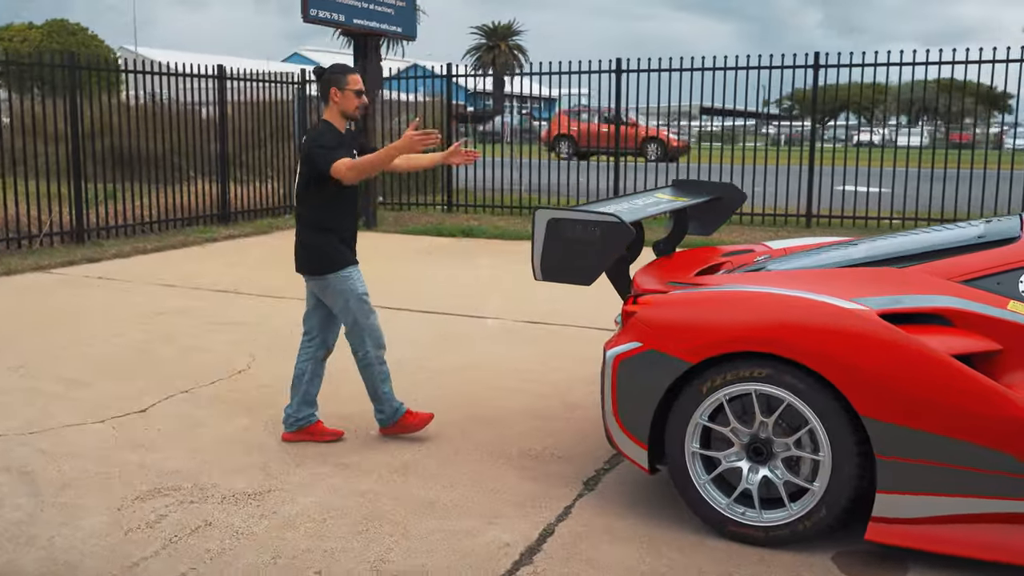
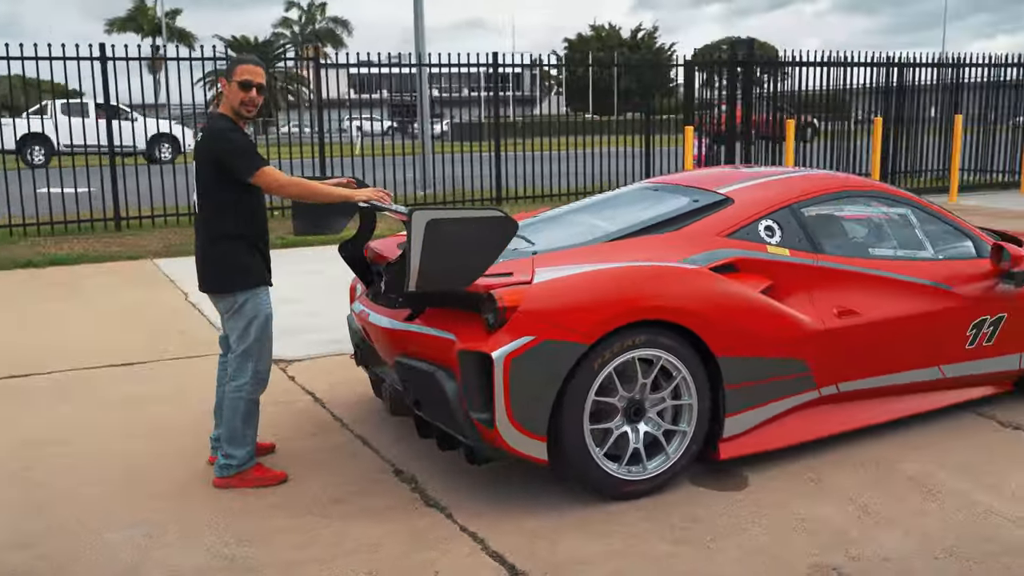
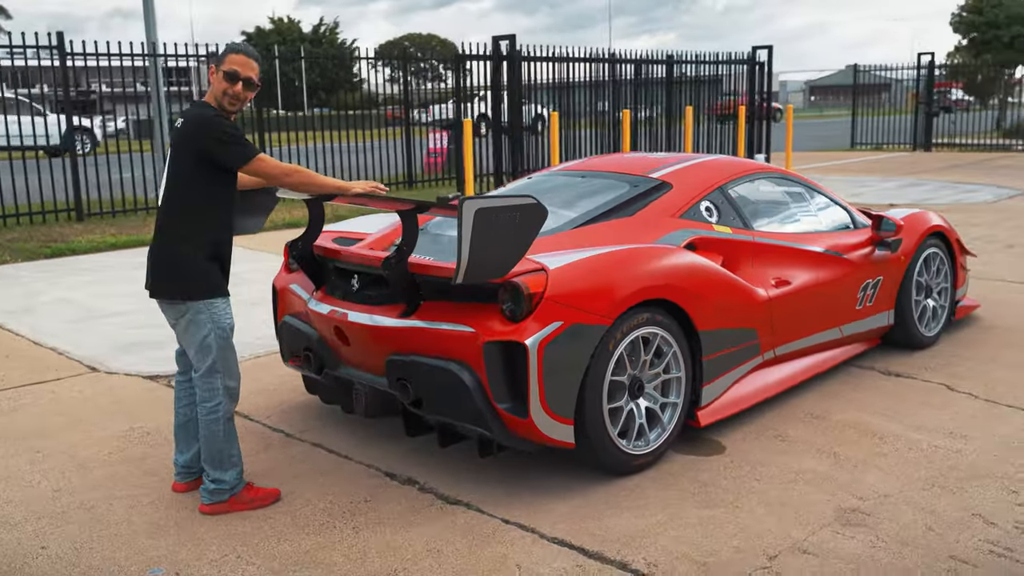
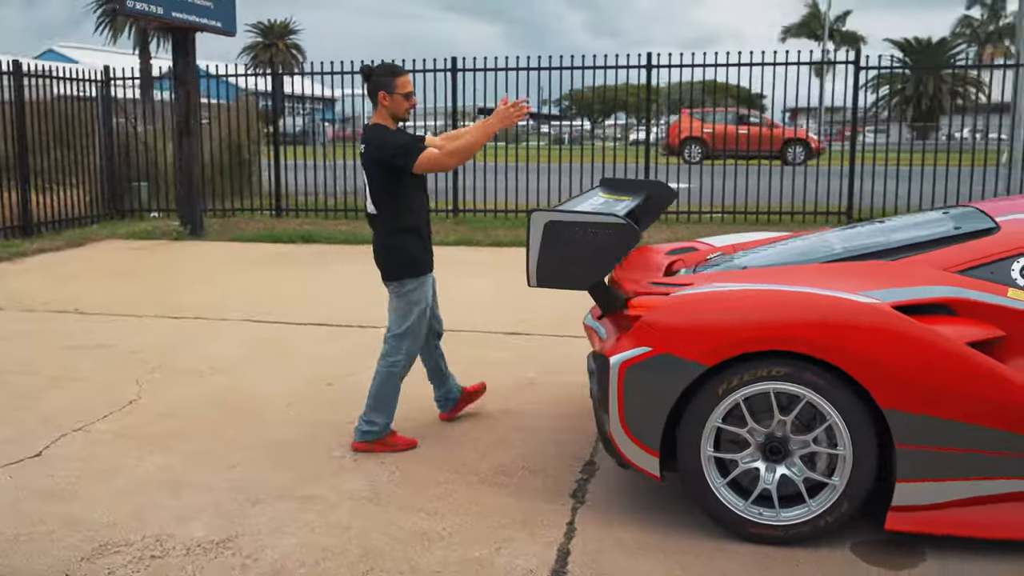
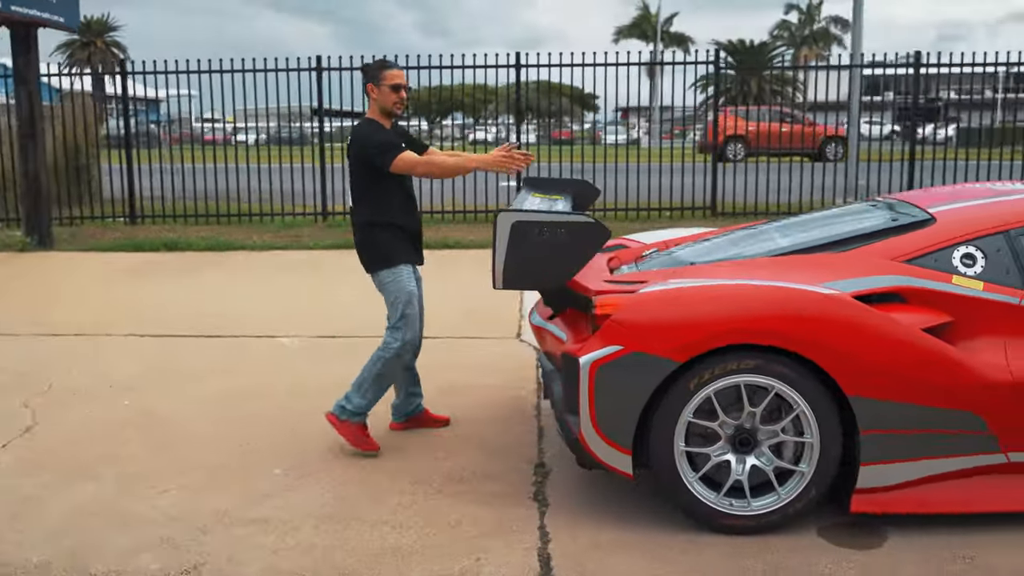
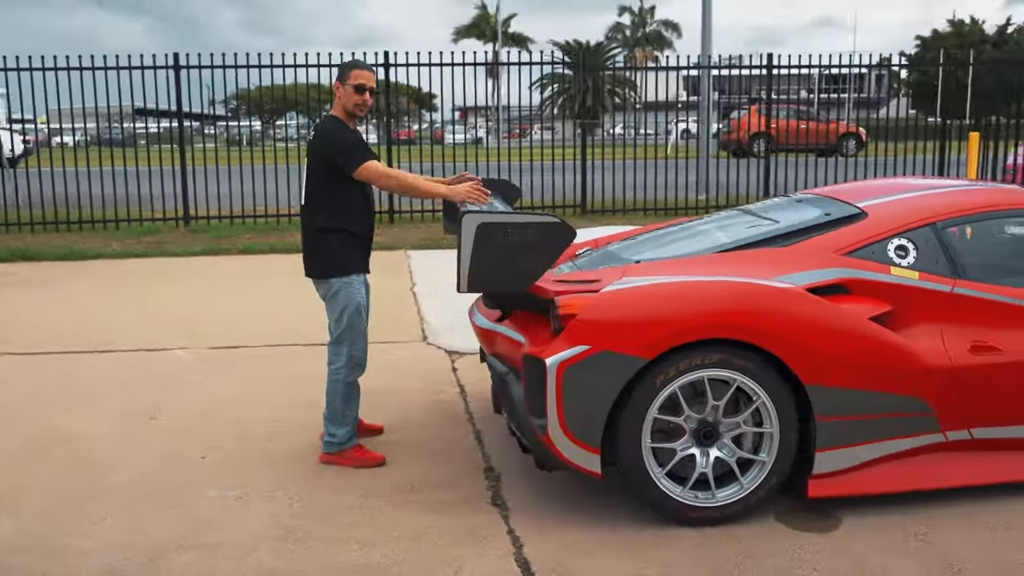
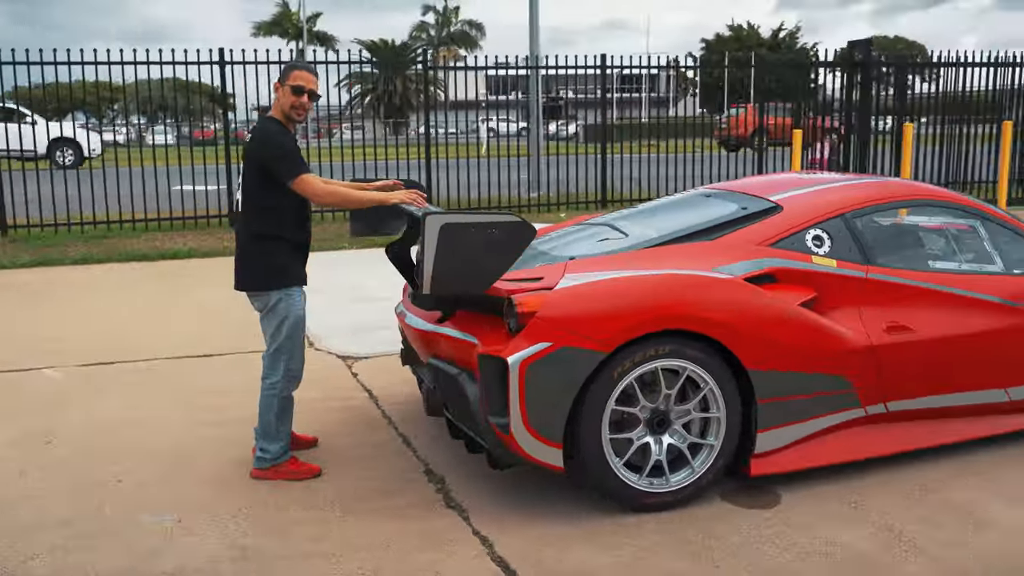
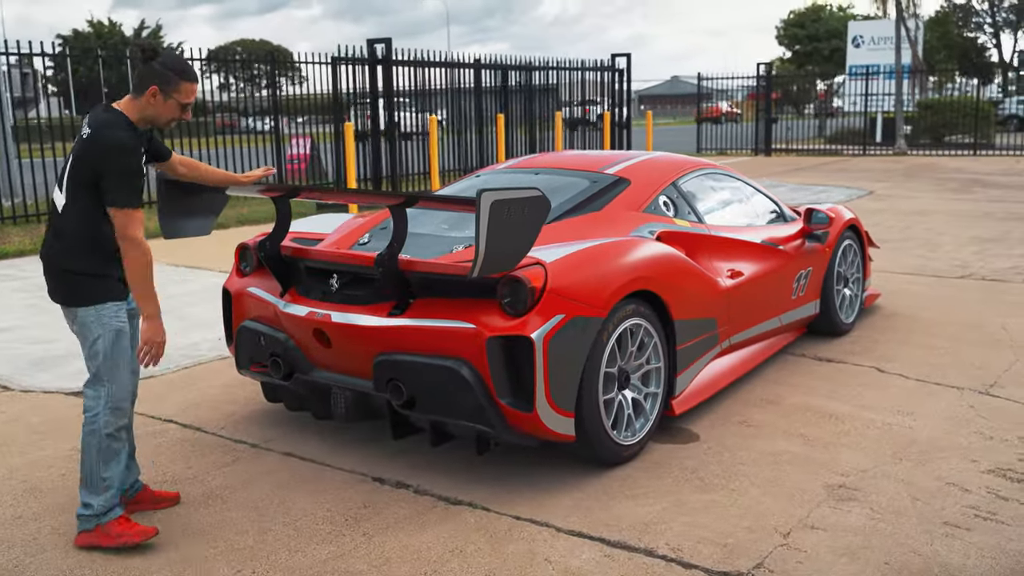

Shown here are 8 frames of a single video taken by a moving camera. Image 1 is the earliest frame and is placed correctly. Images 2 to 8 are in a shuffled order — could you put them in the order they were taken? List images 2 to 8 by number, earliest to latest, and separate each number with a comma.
4, 5, 6, 7, 2, 3, 8
